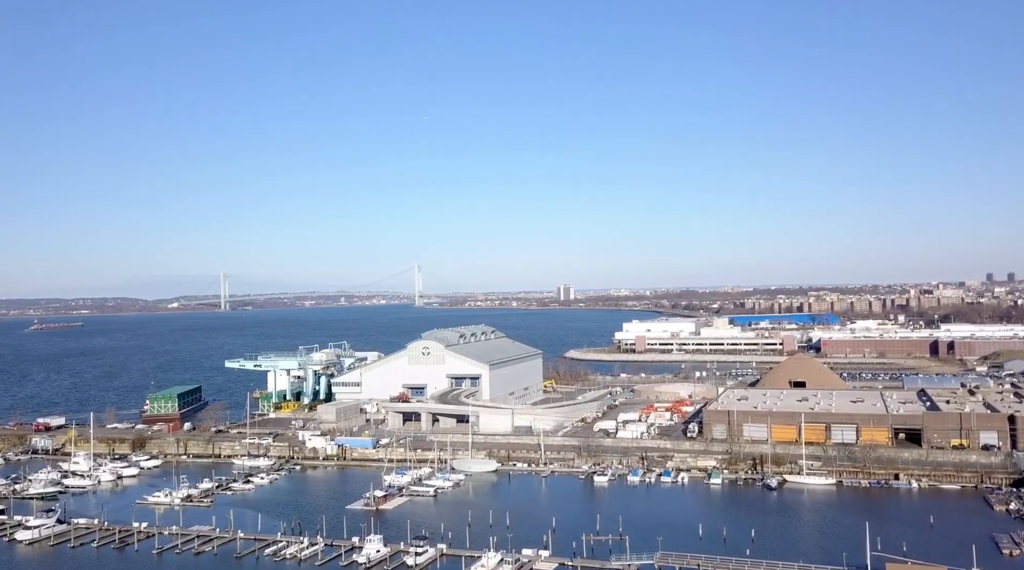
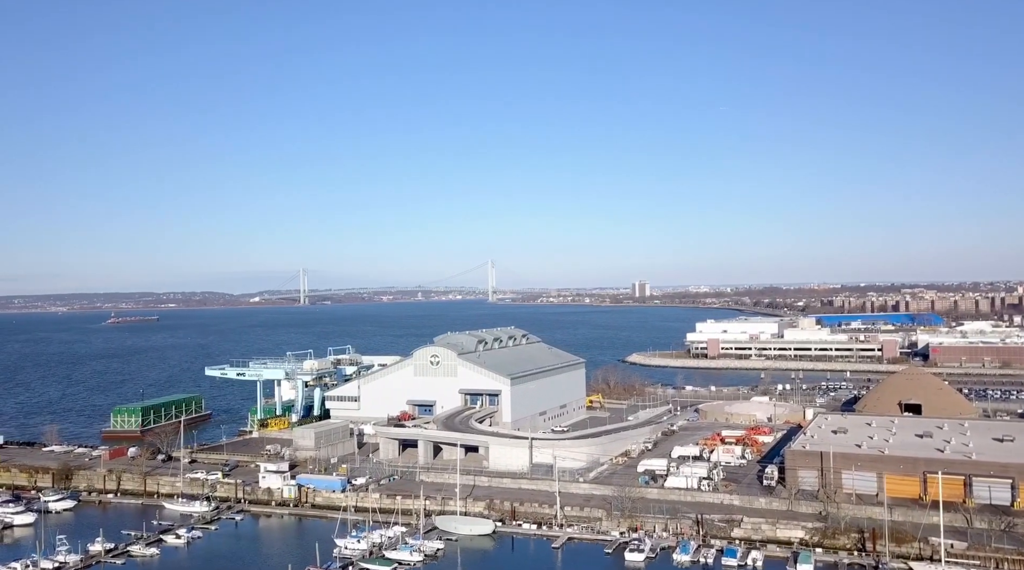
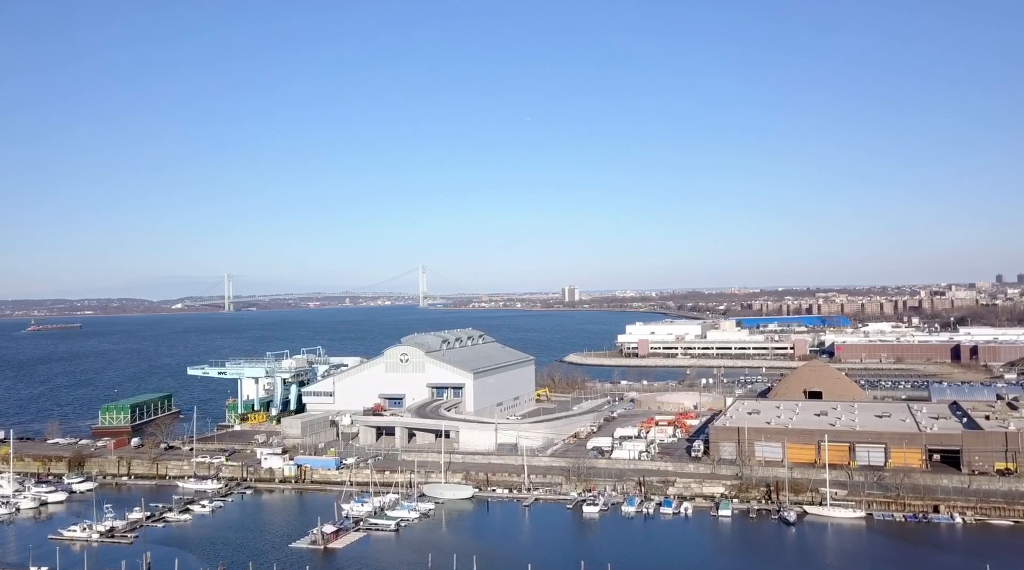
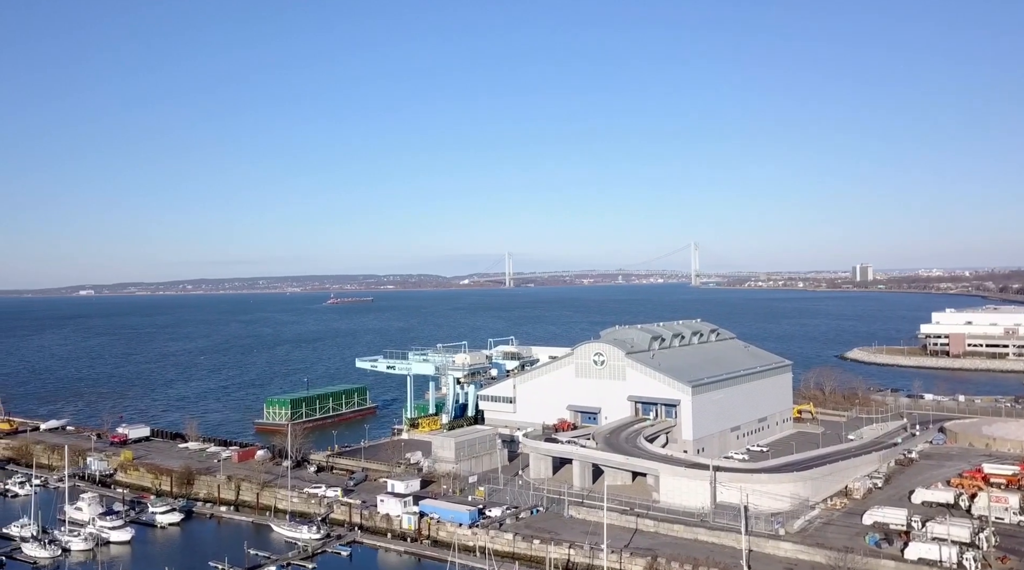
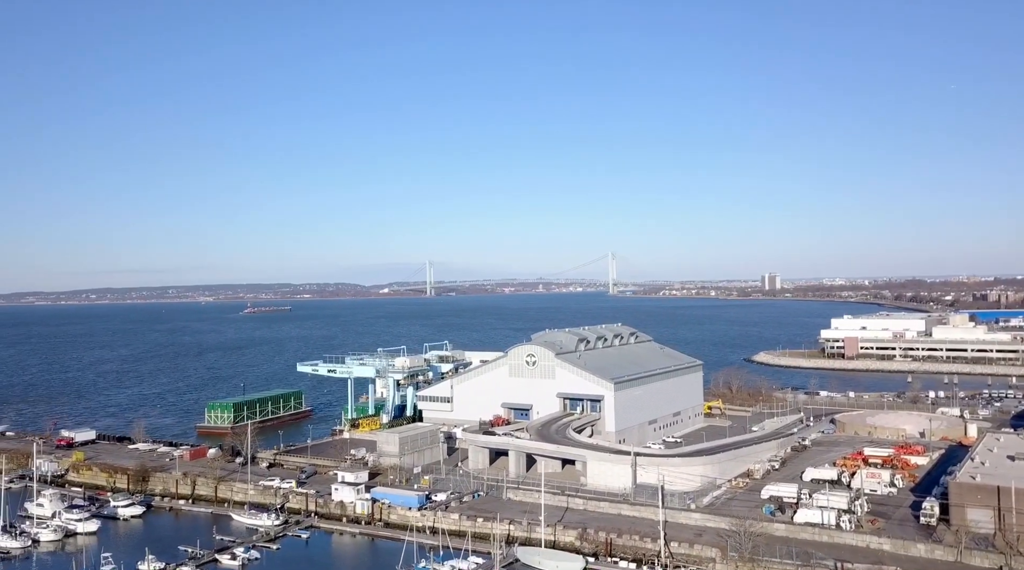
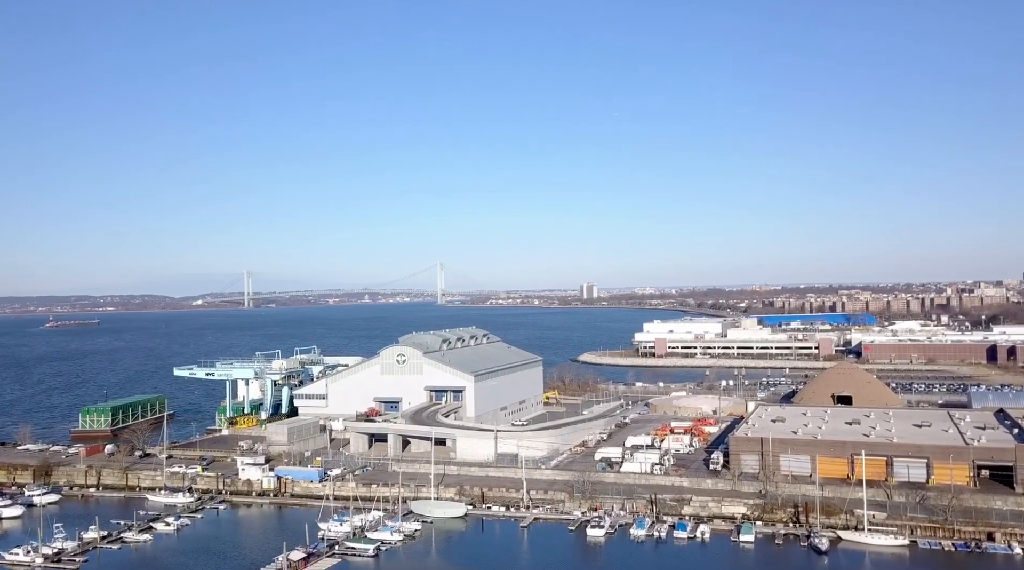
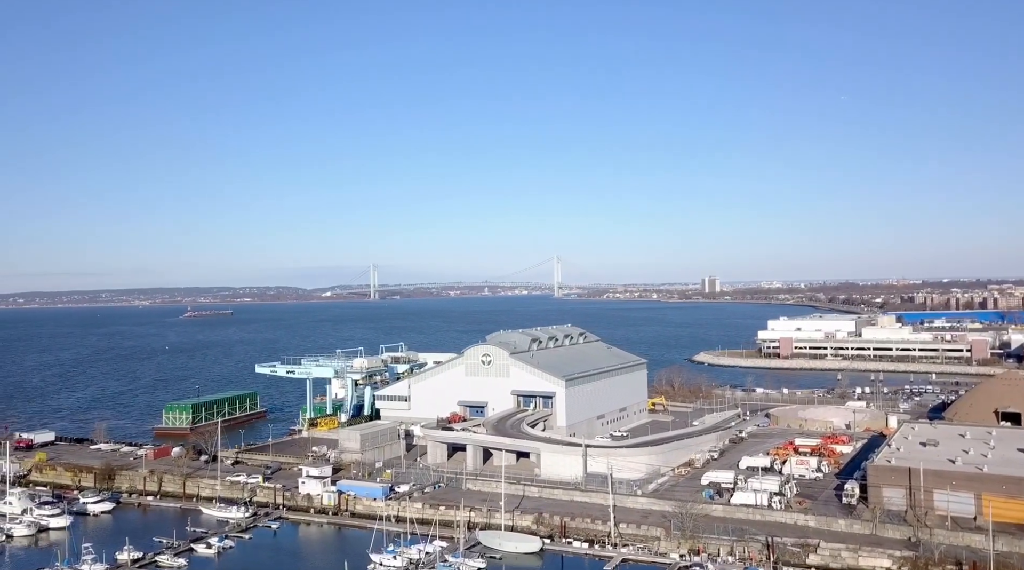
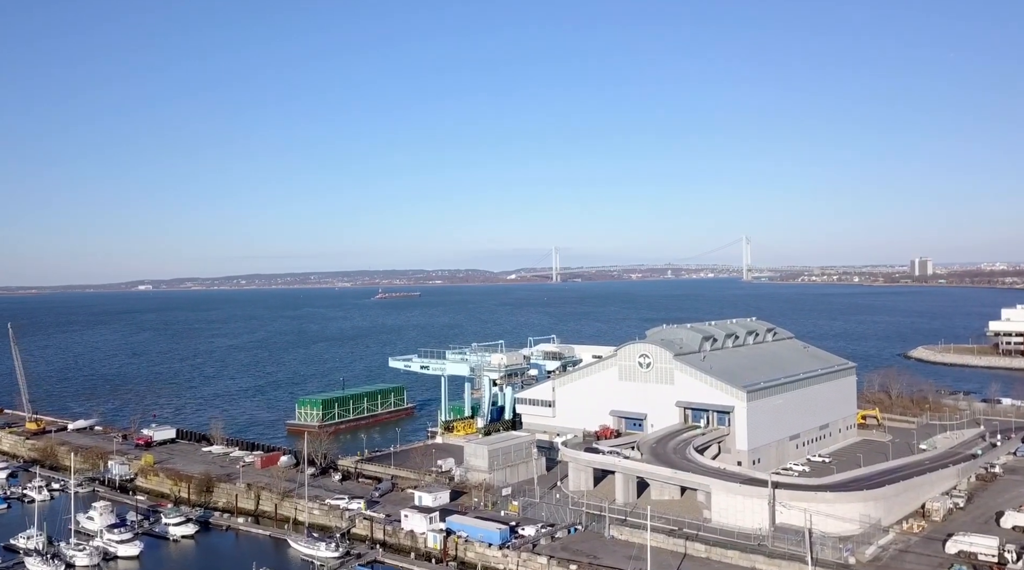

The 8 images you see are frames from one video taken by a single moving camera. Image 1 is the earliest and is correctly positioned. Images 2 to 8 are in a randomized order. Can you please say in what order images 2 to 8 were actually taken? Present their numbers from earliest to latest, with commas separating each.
3, 6, 2, 7, 5, 4, 8
